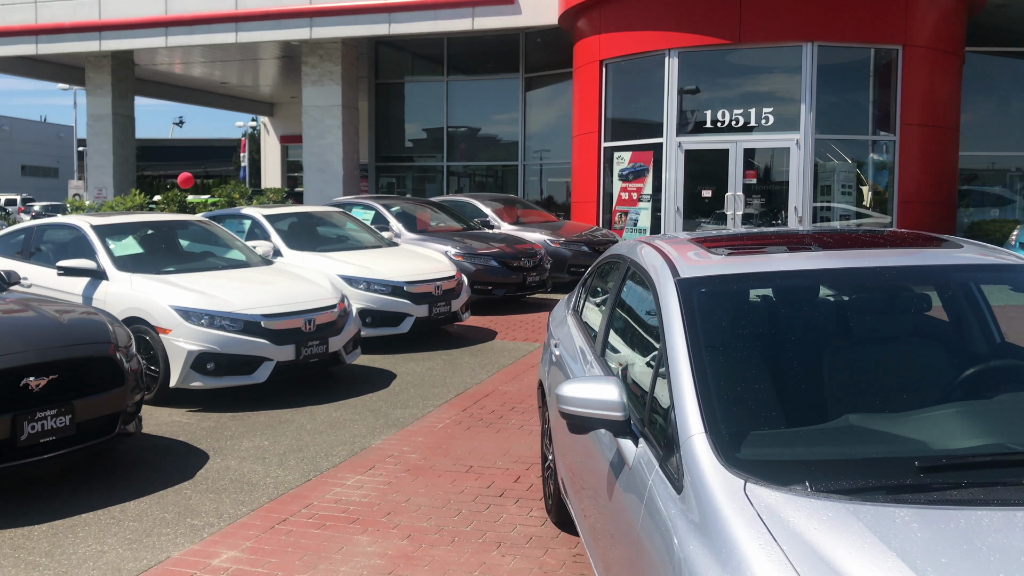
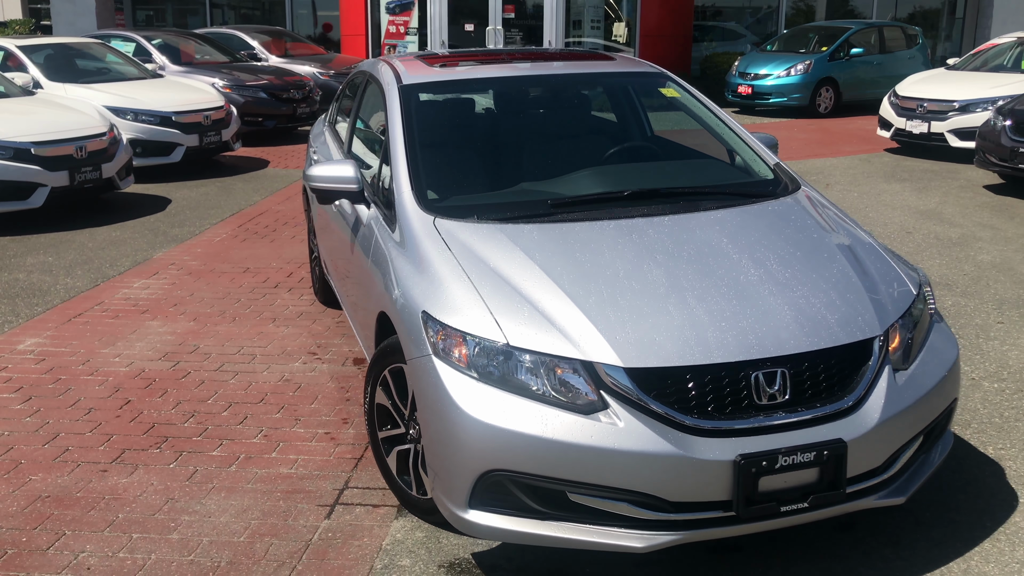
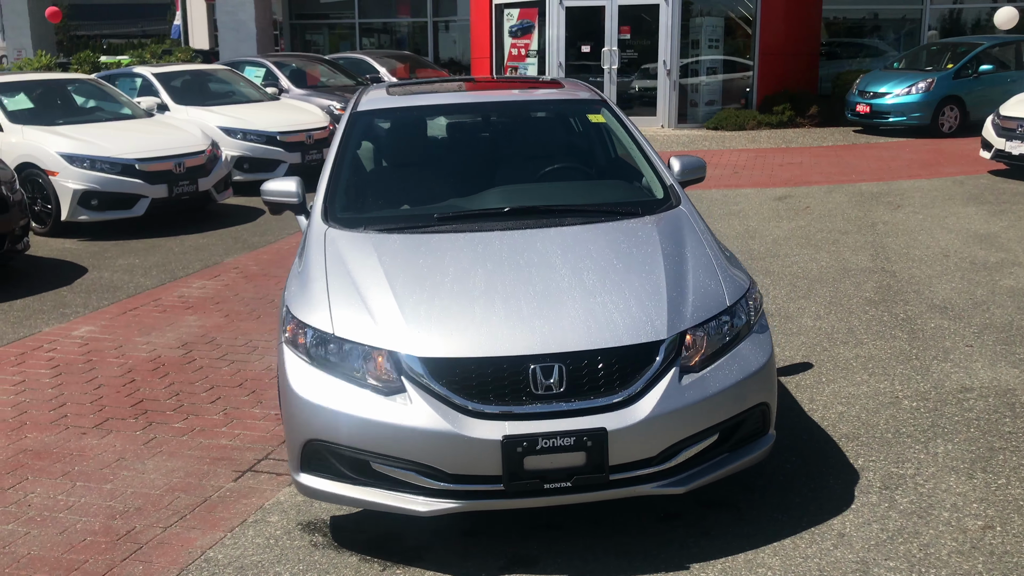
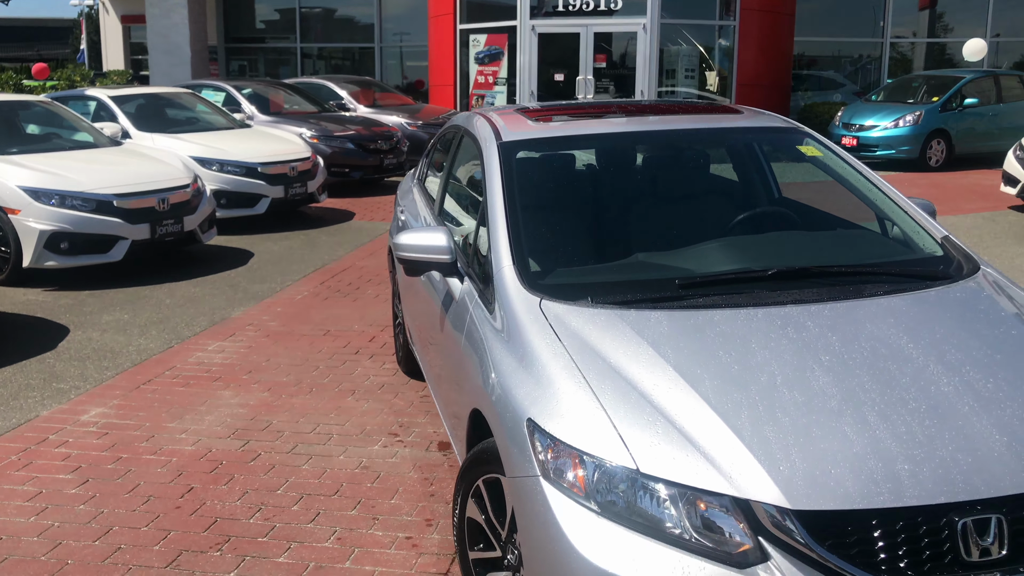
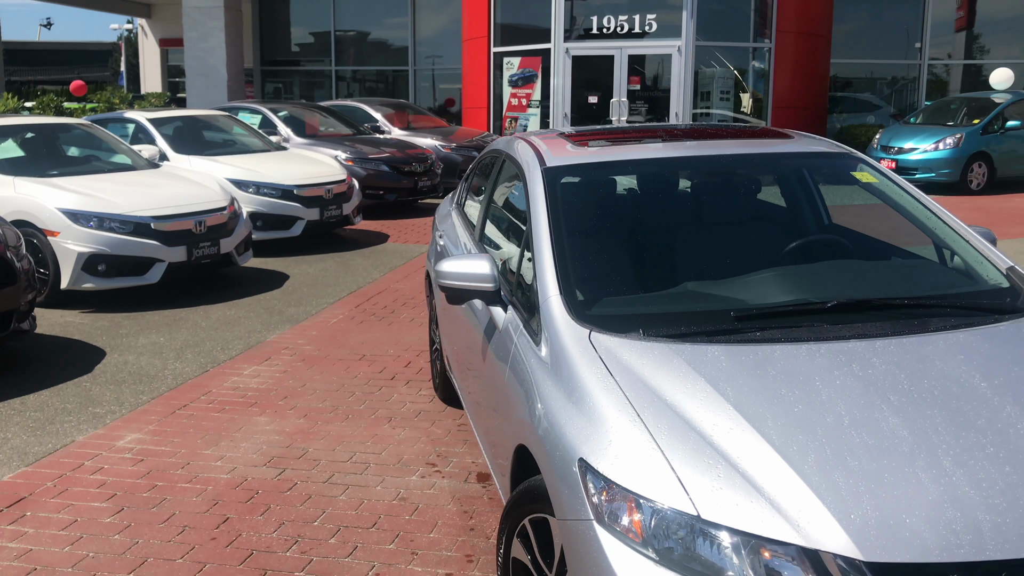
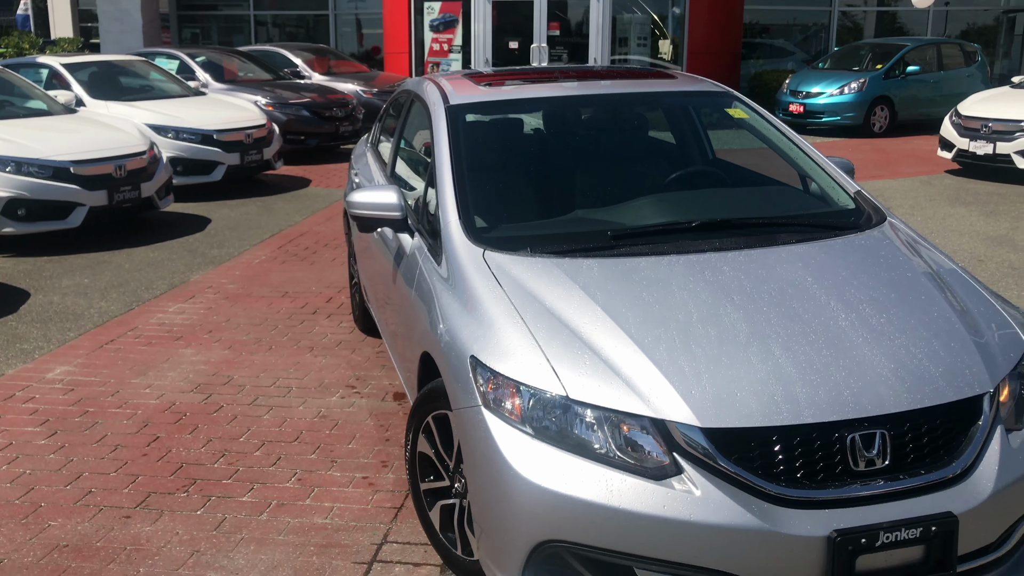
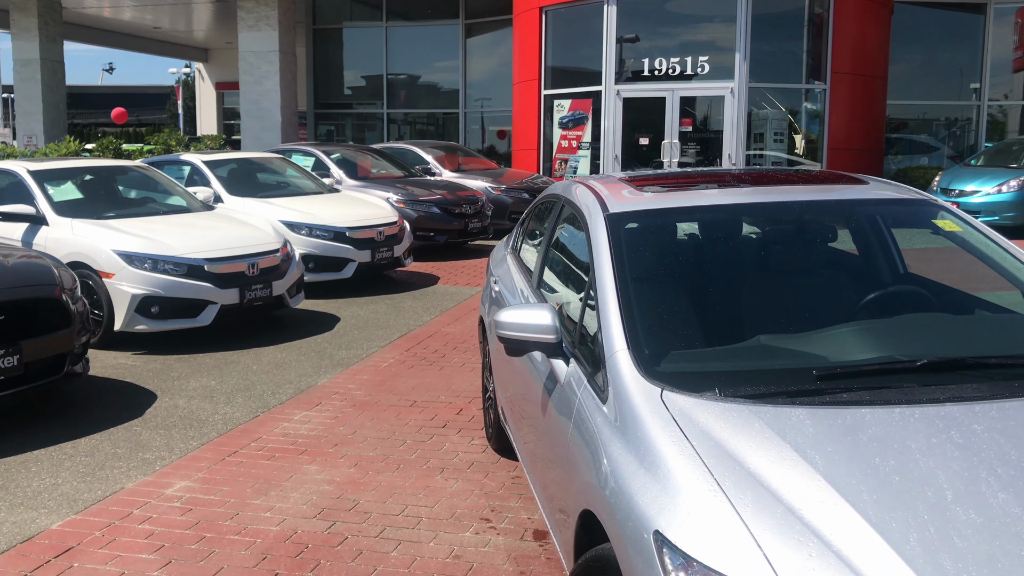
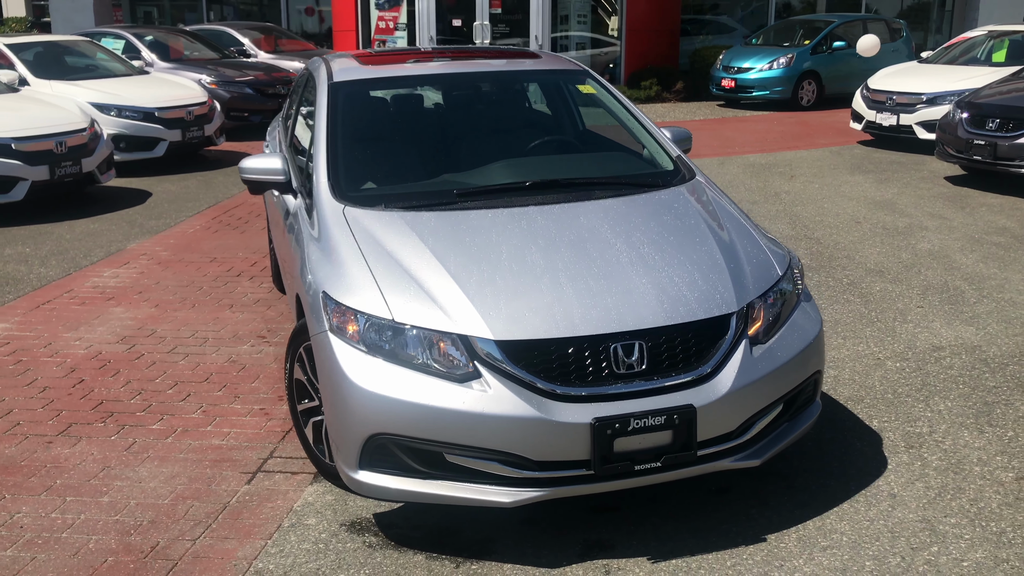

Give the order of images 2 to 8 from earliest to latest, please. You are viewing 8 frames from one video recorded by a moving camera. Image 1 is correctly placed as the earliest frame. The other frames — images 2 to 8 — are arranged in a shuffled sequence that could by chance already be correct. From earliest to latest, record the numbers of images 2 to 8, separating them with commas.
7, 5, 4, 6, 2, 8, 3
